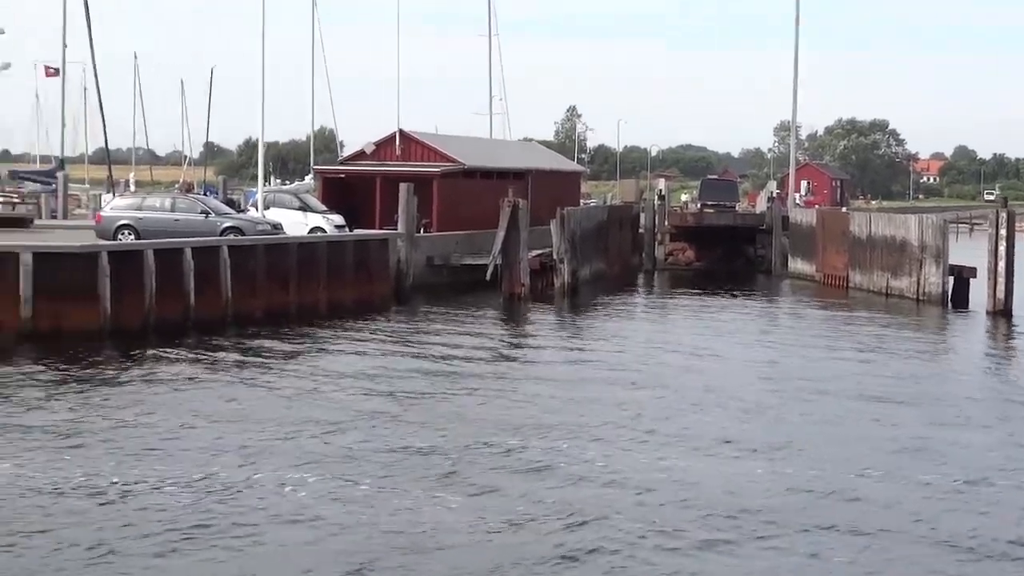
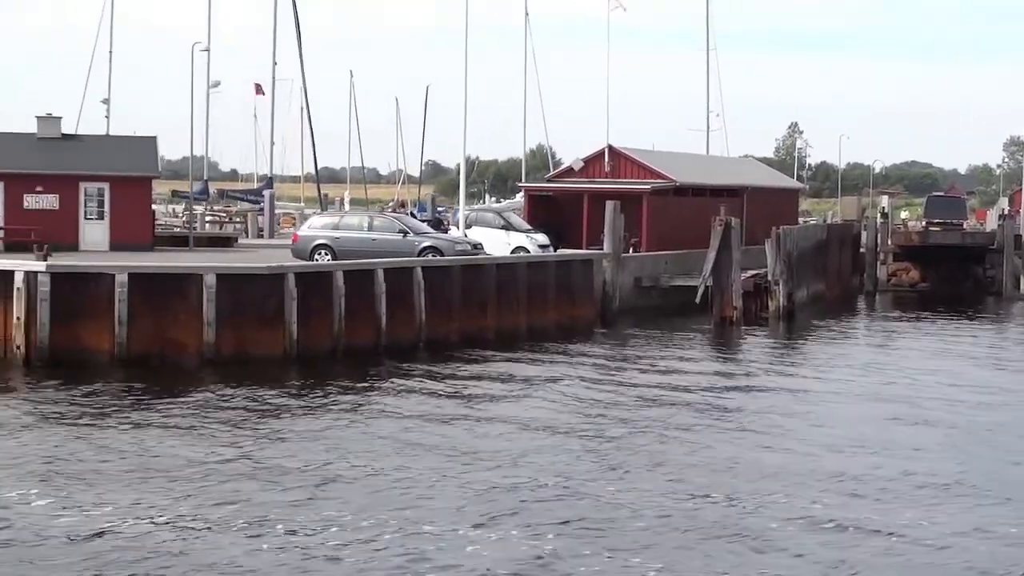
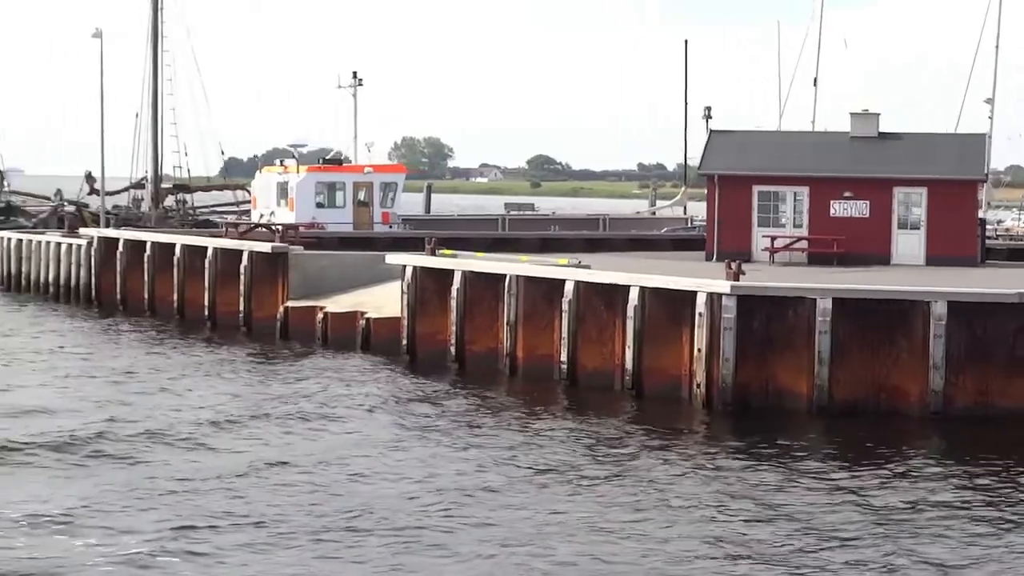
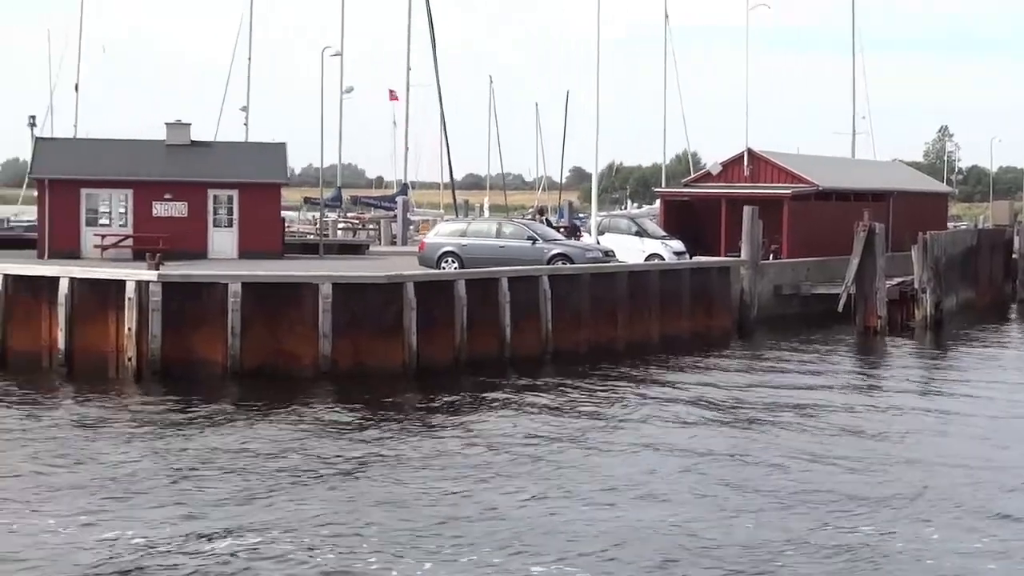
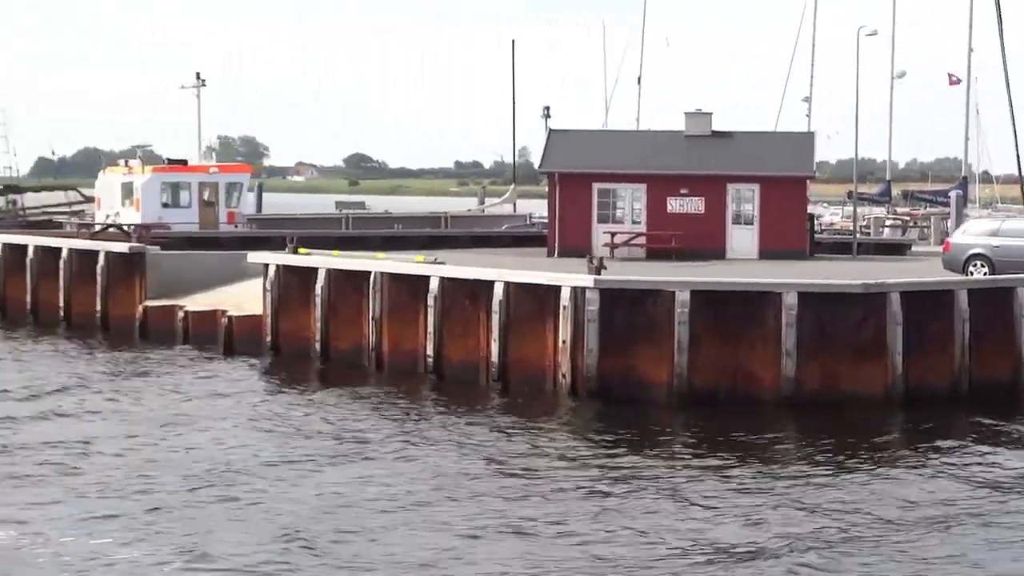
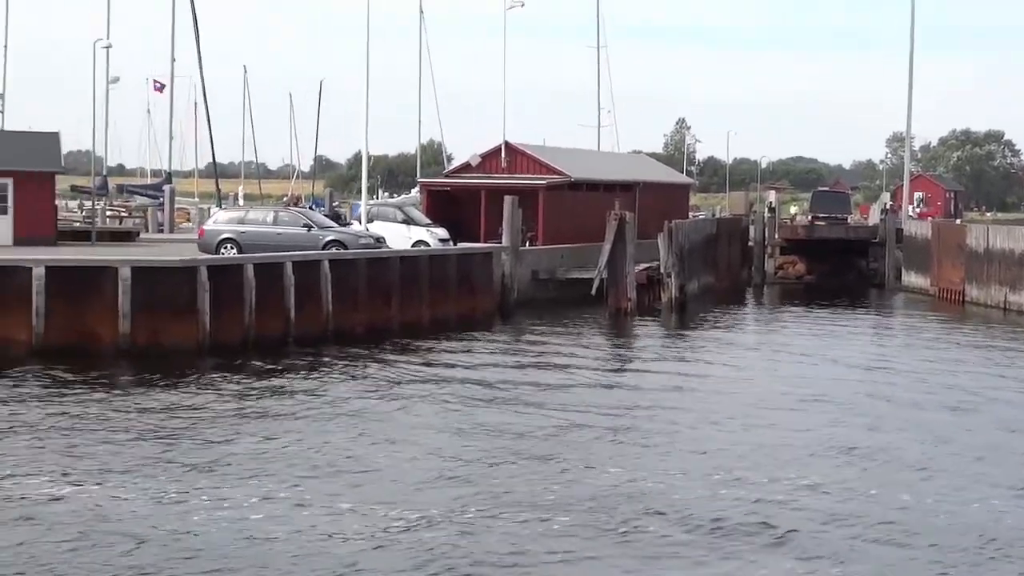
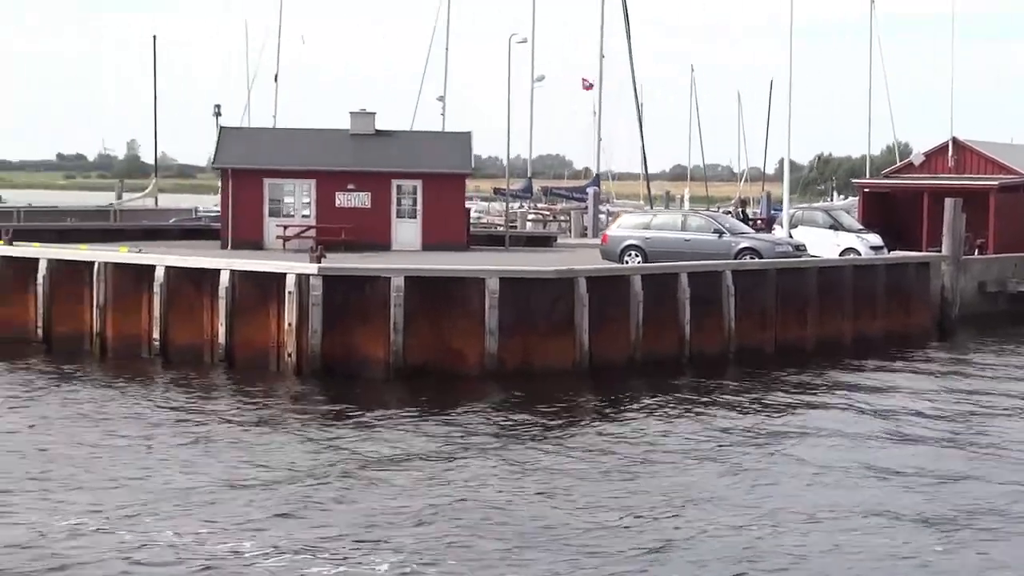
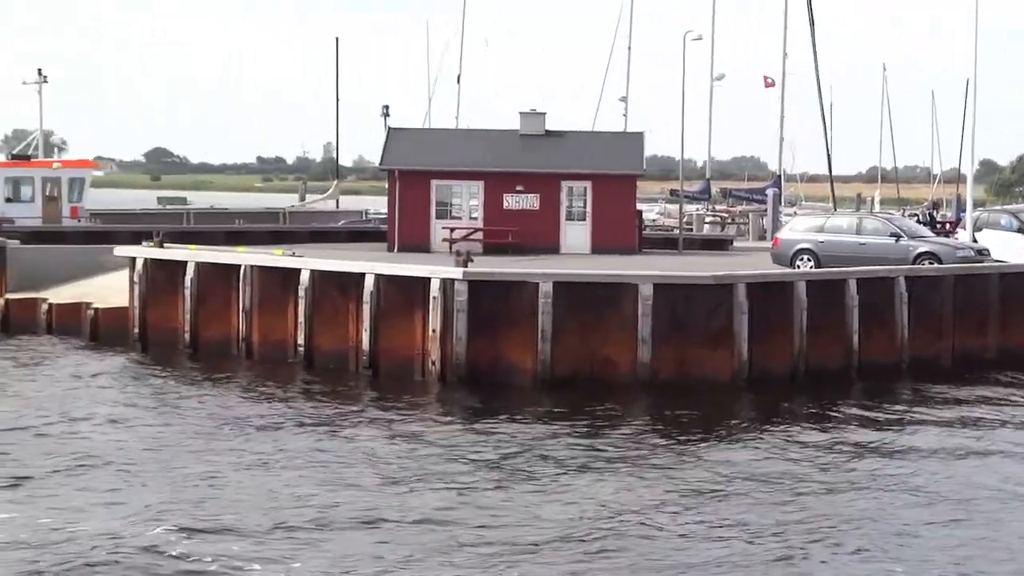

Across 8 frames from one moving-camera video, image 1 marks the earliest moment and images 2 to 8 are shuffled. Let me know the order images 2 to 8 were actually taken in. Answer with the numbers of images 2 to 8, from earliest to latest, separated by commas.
6, 2, 4, 7, 8, 5, 3
